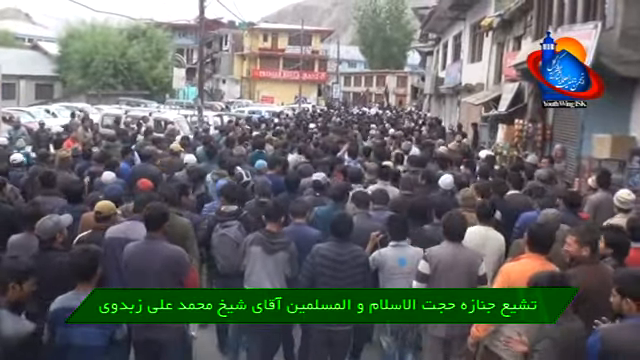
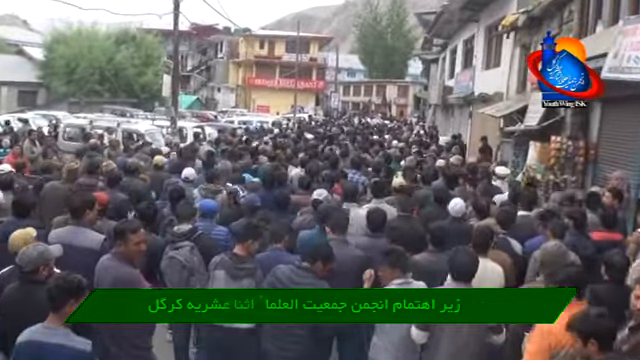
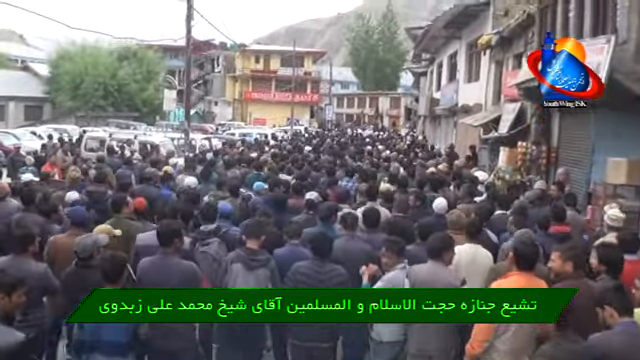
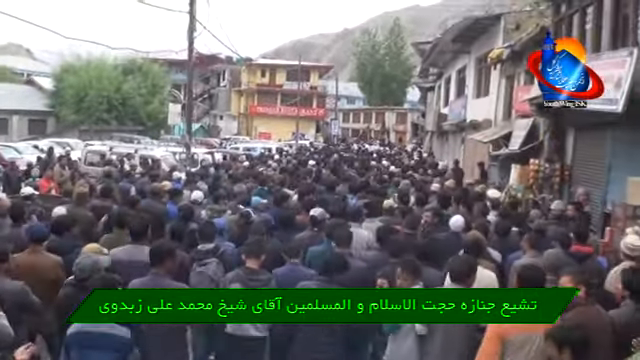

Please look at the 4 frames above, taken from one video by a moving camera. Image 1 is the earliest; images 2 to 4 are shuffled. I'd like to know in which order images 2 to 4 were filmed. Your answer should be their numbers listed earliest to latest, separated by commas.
3, 4, 2
